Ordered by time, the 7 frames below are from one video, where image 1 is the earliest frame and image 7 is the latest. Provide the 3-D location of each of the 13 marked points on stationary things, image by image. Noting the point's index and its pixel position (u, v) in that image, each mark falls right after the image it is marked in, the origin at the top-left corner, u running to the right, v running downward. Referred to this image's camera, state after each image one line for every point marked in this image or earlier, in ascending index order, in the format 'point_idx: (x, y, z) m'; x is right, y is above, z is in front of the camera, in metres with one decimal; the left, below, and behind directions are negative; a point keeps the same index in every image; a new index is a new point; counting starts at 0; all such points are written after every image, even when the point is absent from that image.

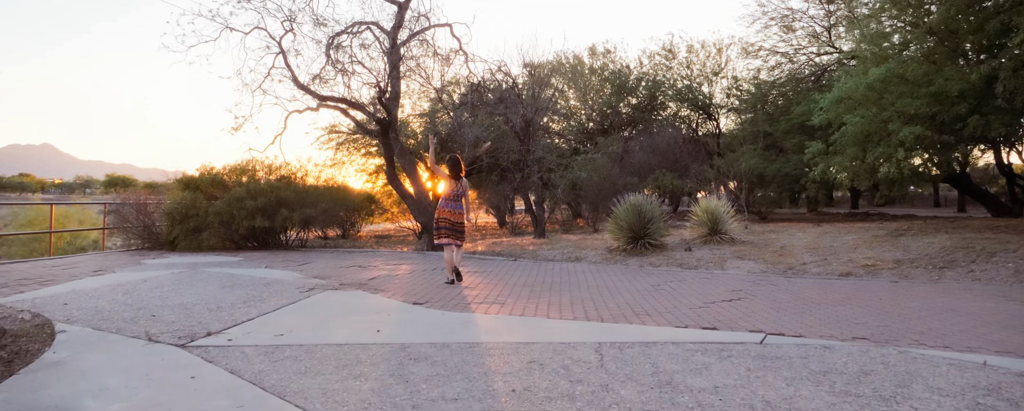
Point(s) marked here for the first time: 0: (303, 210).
0: (-5.3, -0.1, +12.7) m
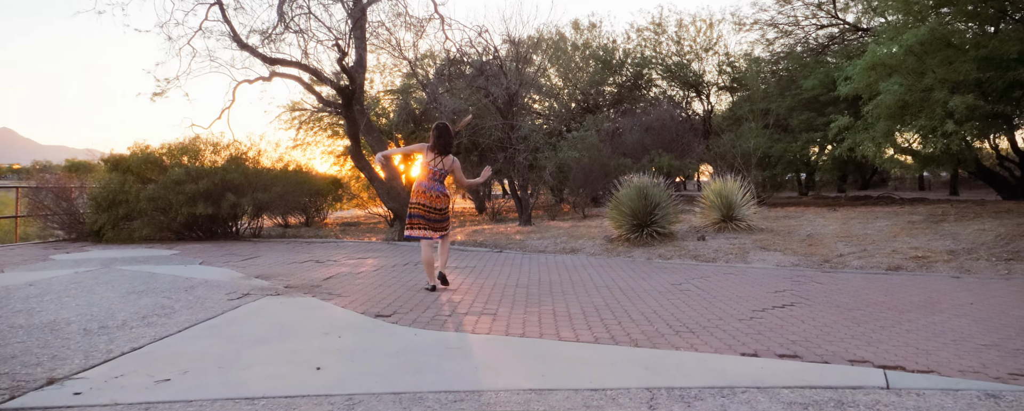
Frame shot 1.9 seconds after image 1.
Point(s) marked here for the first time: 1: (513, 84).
0: (-5.6, +0.3, +11.0) m
1: (+0.1, +3.5, +14.4) m
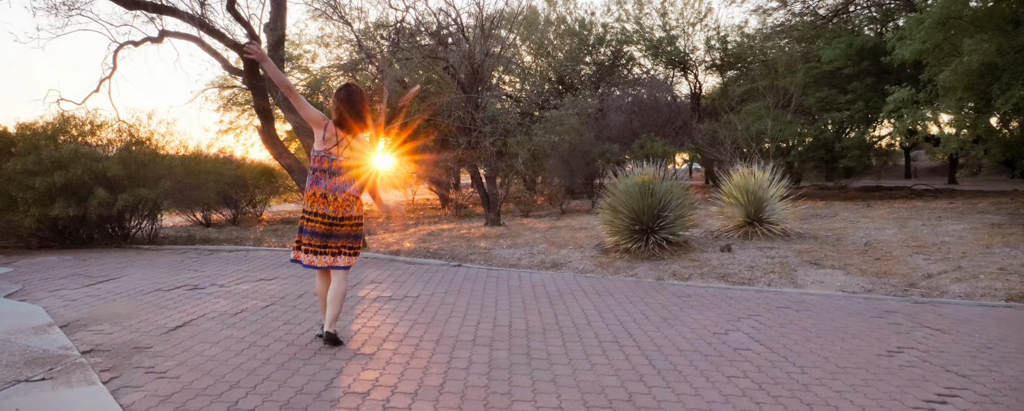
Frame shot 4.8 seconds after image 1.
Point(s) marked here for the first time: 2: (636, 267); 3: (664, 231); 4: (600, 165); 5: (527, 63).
0: (-6.3, +0.3, +8.4) m
1: (-0.7, +3.6, +12.0) m
2: (+2.0, -1.0, +8.3) m
3: (+2.5, -0.4, +8.8) m
4: (+3.1, +1.4, +17.3) m
5: (+0.7, +4.7, +16.9) m
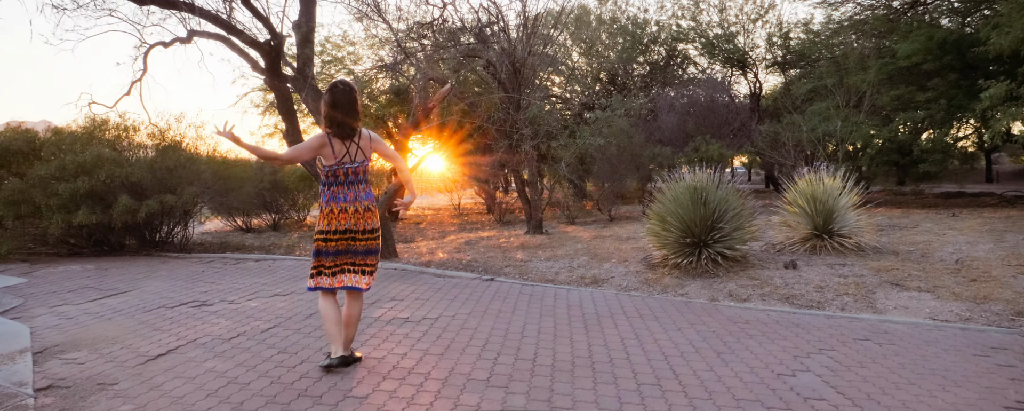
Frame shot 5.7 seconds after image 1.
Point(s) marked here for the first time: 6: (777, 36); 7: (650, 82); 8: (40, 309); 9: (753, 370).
0: (-5.7, +0.2, +8.3) m
1: (+0.1, +3.4, +11.4) m
2: (+2.5, -1.1, +7.4) m
3: (+3.0, -0.5, +7.9) m
4: (+4.5, +1.1, +16.3) m
5: (+2.0, +4.5, +16.2) m
6: (+9.9, +6.4, +19.2) m
7: (+5.3, +4.8, +19.7) m
8: (-4.3, -1.0, +4.7) m
9: (+2.0, -1.4, +4.2) m
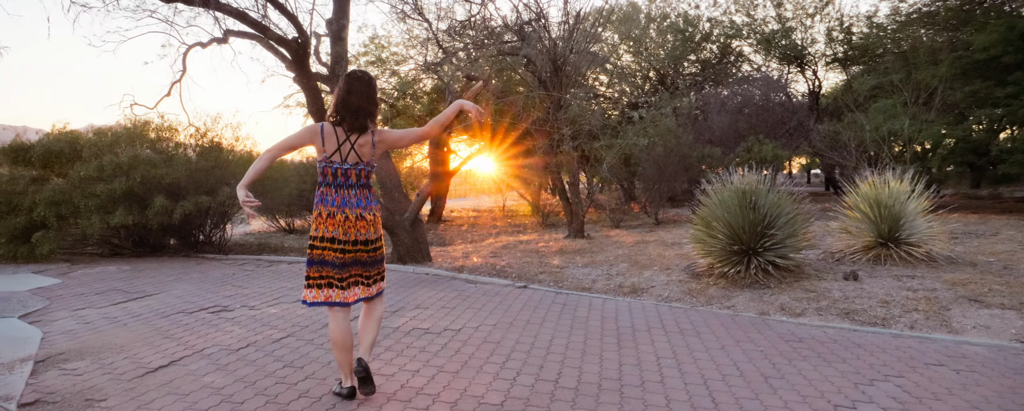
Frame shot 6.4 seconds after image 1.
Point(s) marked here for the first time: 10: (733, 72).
0: (-5.2, +0.1, +8.4) m
1: (+0.9, +3.3, +11.0) m
2: (+2.9, -1.2, +6.8) m
3: (+3.5, -0.6, +7.3) m
4: (+5.6, +1.0, +15.5) m
5: (+3.2, +4.4, +15.6) m
6: (+11.3, +6.2, +17.9) m
7: (+6.8, +4.6, +18.8) m
8: (-4.1, -1.0, +4.7) m
9: (+2.2, -1.4, +3.7) m
10: (+8.2, +5.1, +19.3) m
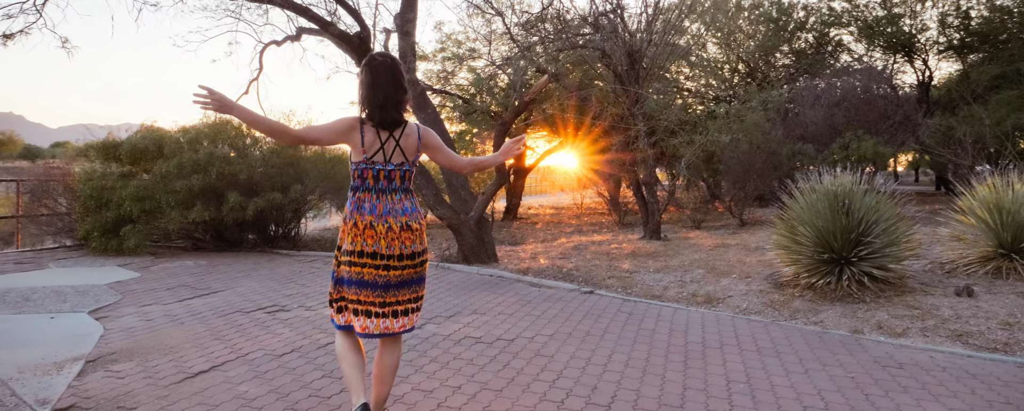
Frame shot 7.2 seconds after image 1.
0: (-4.1, +0.2, +8.7) m
1: (+2.3, +3.3, +10.3) m
2: (+3.7, -1.3, +5.9) m
3: (+4.3, -0.7, +6.3) m
4: (+7.6, +1.0, +14.1) m
5: (+5.3, +4.4, +14.6) m
6: (+13.7, +6.1, +15.7) m
7: (+9.3, +4.6, +17.2) m
8: (-3.6, -1.0, +4.8) m
9: (+2.5, -1.5, +3.0) m
10: (+10.8, +5.0, +17.4) m
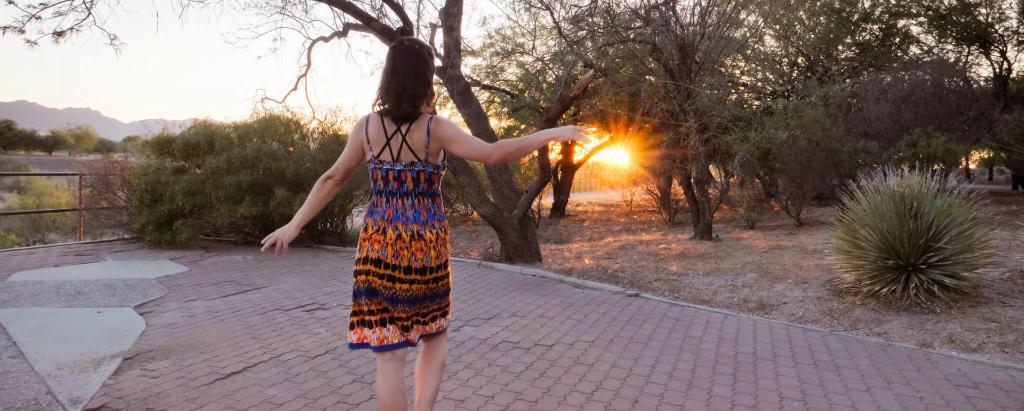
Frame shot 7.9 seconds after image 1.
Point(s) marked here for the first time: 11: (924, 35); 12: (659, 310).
0: (-3.3, +0.2, +8.8) m
1: (+3.2, +3.3, +9.8) m
2: (+4.1, -1.3, +5.3) m
3: (+4.8, -0.7, +5.6) m
4: (+8.8, +0.9, +13.1) m
5: (+6.6, +4.4, +13.7) m
6: (+15.0, +6.0, +14.1) m
7: (+10.8, +4.6, +16.0) m
8: (-3.3, -0.9, +4.9) m
9: (+2.6, -1.6, +2.5) m
10: (+12.3, +5.0, +16.1) m
11: (+13.1, +5.6, +16.2) m
12: (+1.9, -1.3, +6.4) m
